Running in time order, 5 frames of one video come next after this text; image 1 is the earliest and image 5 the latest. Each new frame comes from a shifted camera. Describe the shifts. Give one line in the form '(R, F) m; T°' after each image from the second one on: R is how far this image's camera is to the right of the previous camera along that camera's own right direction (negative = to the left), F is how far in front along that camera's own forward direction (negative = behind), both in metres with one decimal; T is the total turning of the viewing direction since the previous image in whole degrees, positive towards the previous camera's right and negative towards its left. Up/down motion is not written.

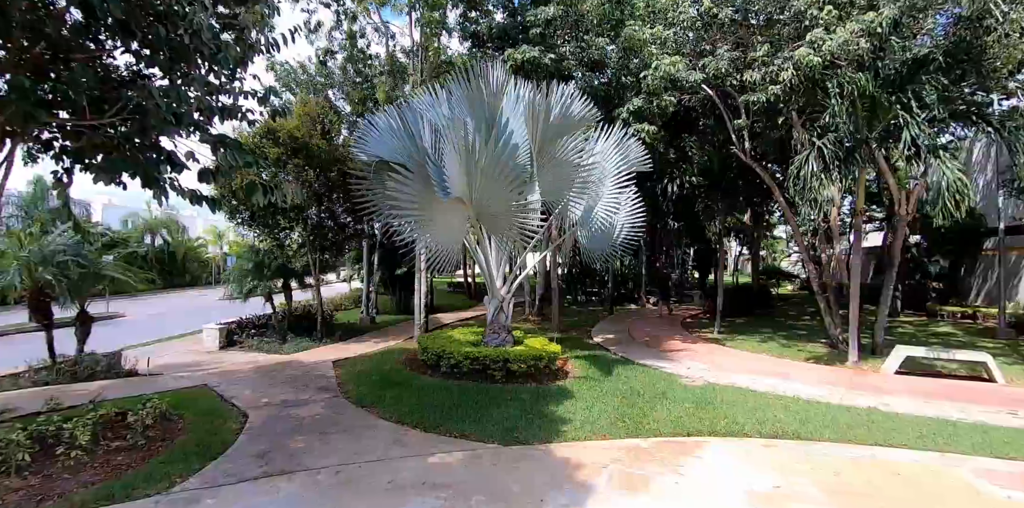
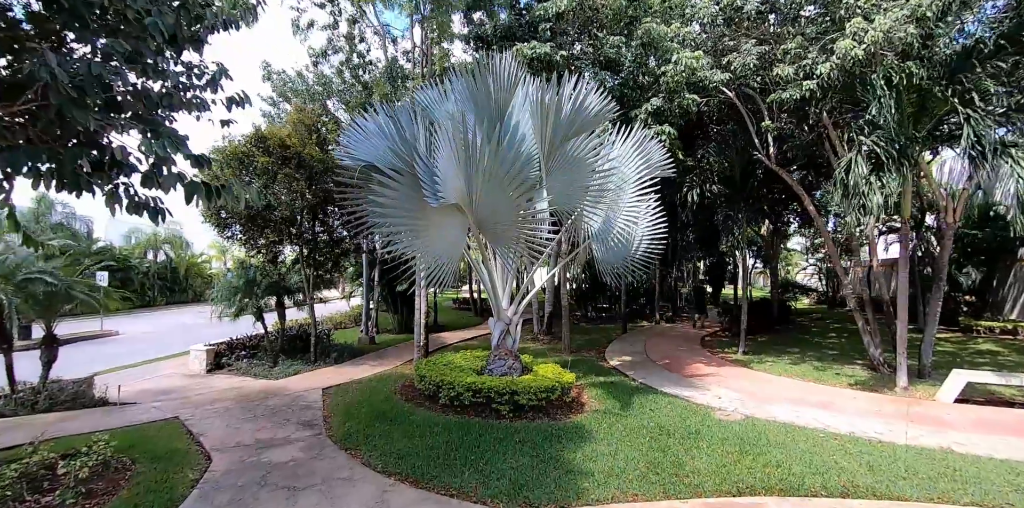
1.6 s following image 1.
(0.0, +0.7) m; -1°
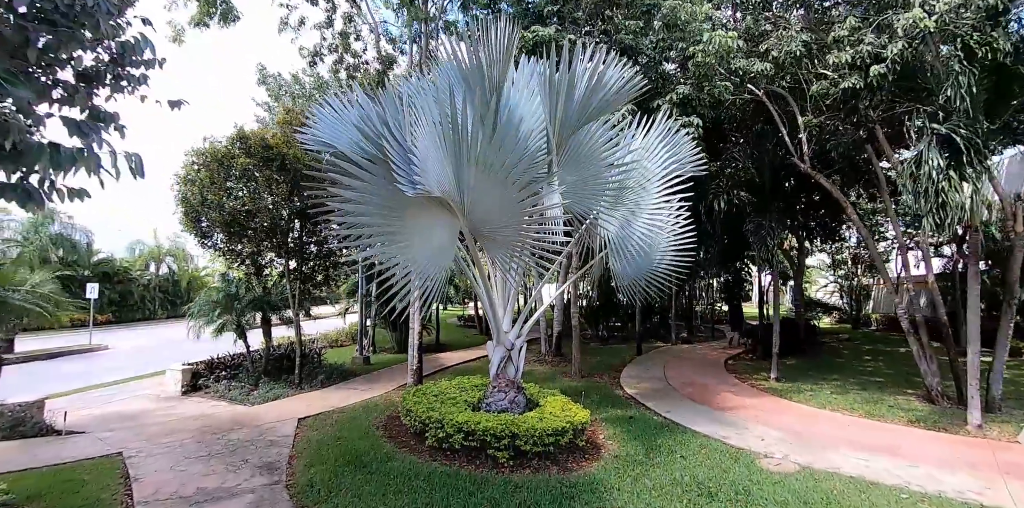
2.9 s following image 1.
(+0.1, +0.8) m; -1°
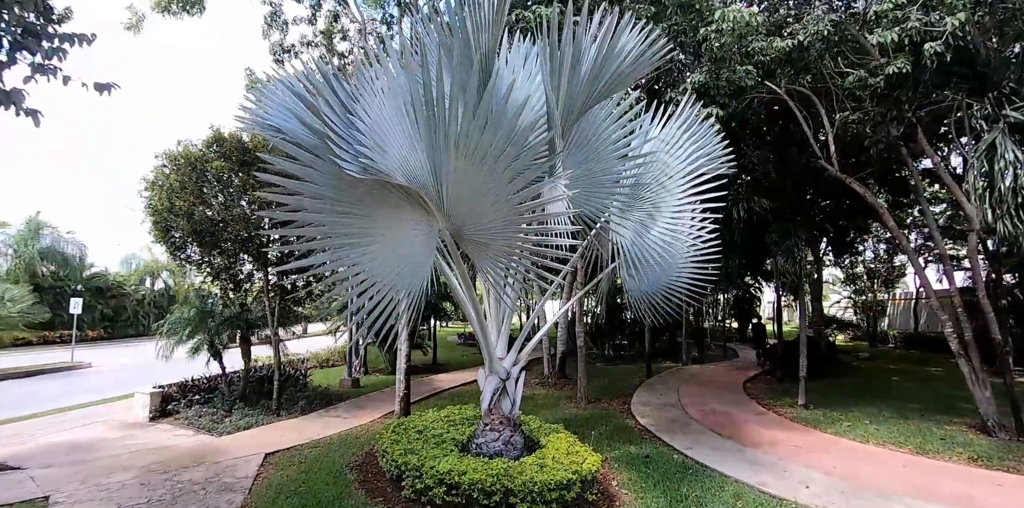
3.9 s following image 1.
(+0.1, +0.7) m; 0°
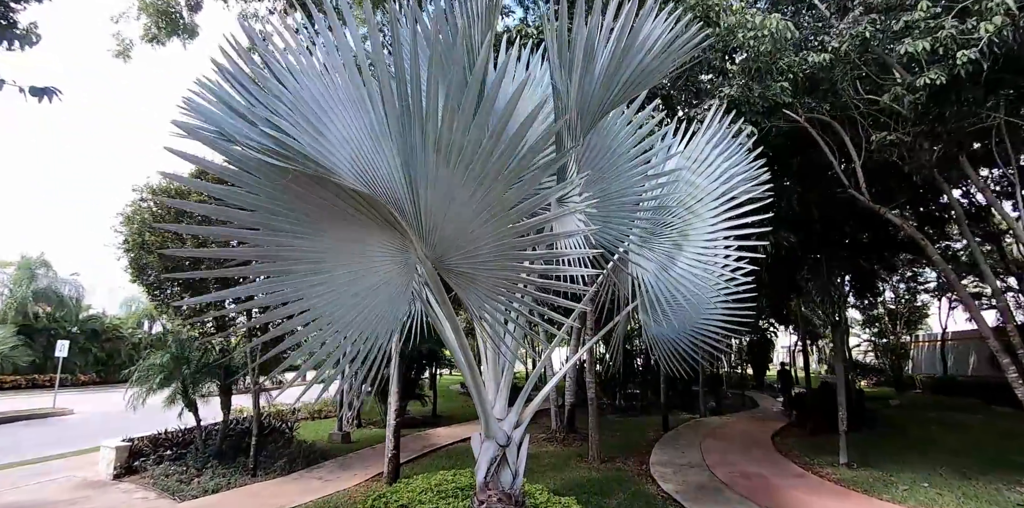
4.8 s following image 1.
(0.0, +0.6) m; -1°
